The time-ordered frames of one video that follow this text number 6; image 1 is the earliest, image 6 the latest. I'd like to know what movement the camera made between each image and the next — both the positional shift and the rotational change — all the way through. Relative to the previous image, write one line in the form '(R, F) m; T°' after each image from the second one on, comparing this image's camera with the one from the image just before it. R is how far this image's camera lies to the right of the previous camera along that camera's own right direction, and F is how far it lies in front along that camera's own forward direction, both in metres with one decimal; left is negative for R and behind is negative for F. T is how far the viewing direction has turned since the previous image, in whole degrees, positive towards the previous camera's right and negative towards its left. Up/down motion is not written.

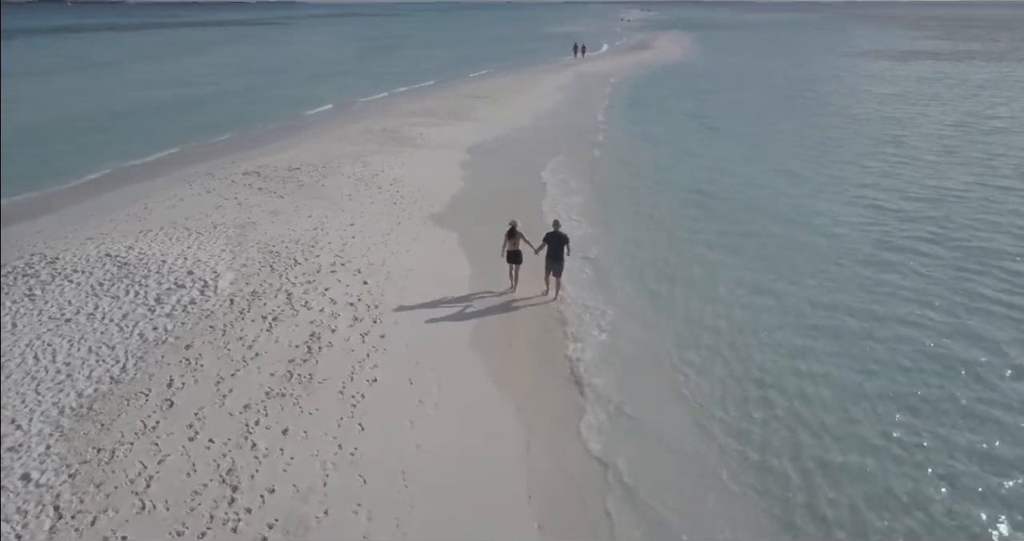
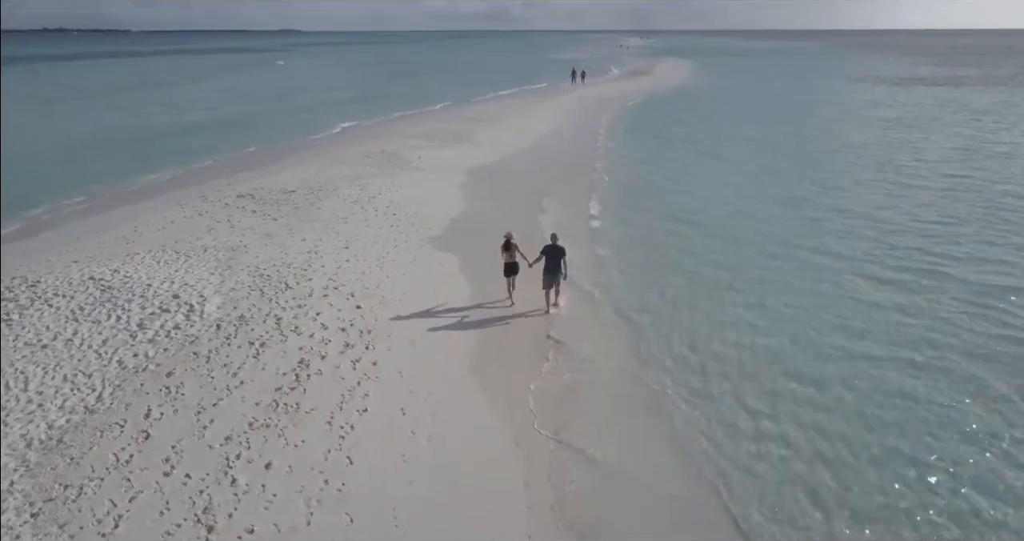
(0.0, +0.4) m; 0°
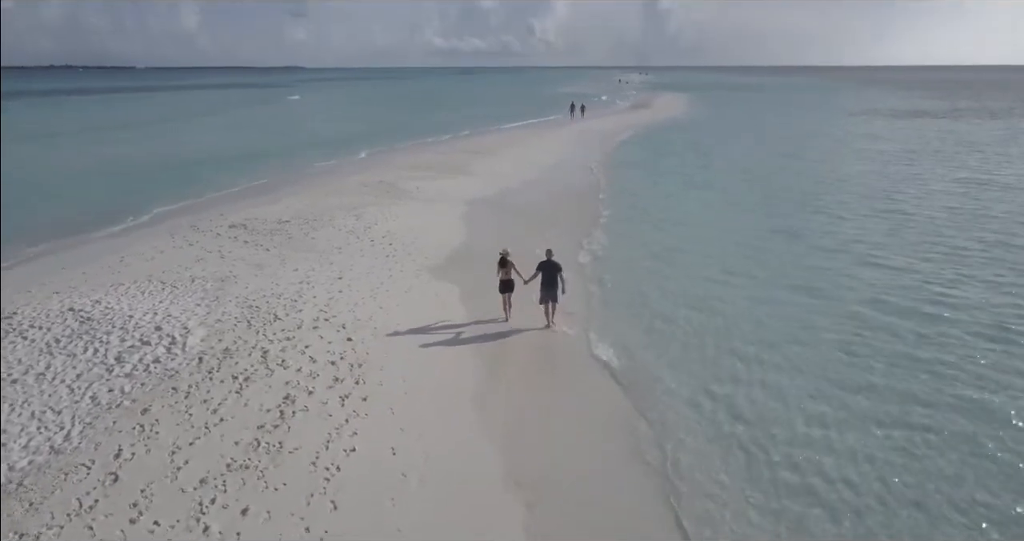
(0.0, +0.4) m; 0°
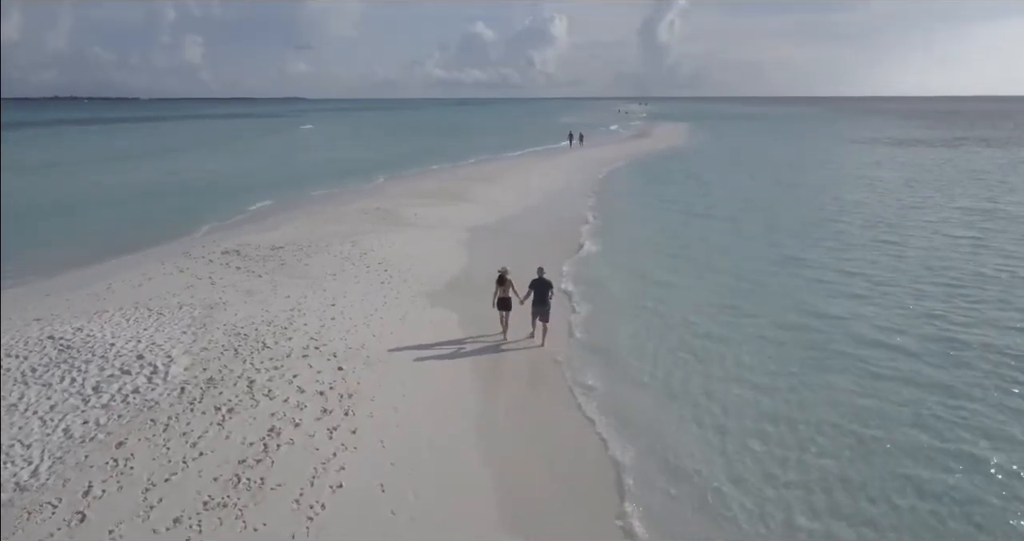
(0.0, +0.4) m; 0°
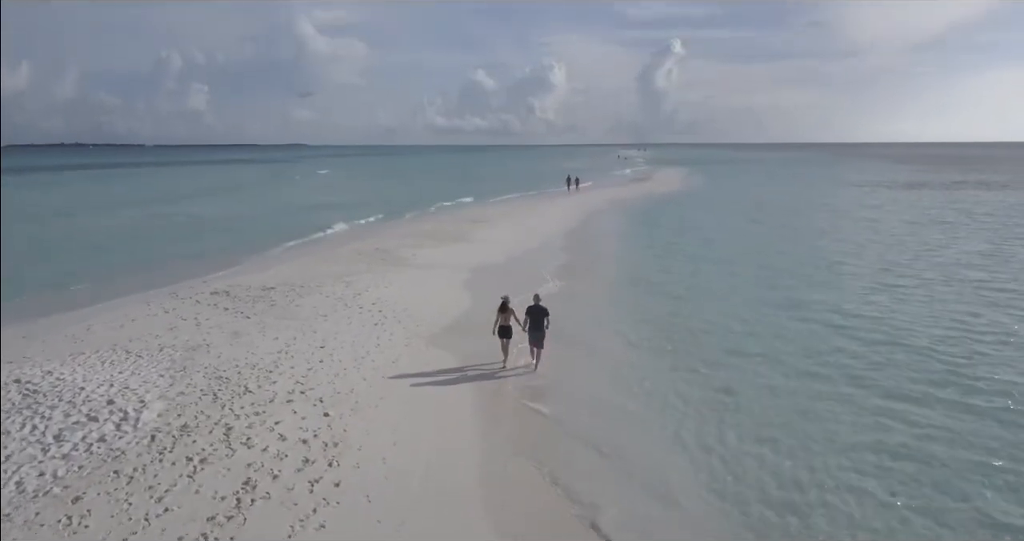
(0.0, +0.5) m; 0°
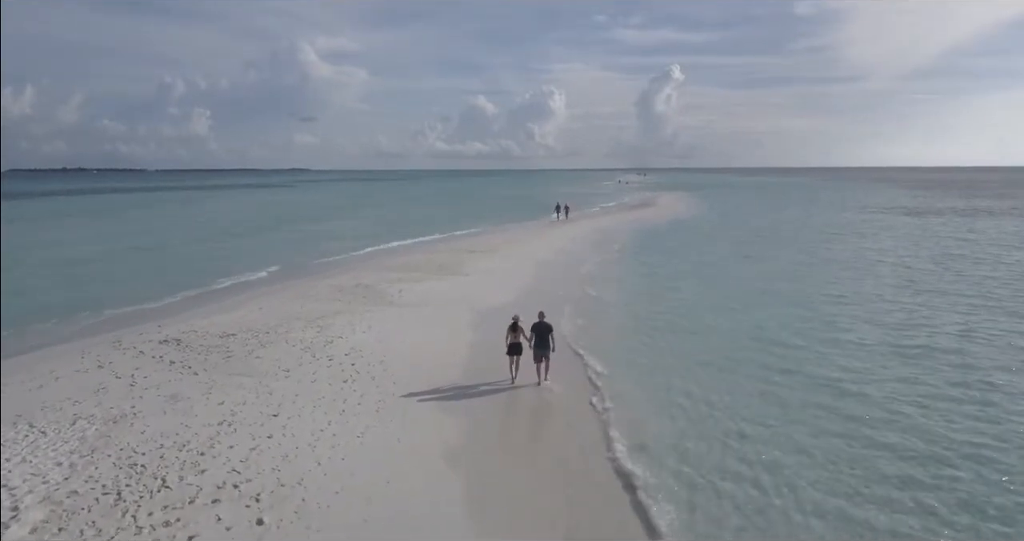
(+0.1, +1.9) m; 0°
